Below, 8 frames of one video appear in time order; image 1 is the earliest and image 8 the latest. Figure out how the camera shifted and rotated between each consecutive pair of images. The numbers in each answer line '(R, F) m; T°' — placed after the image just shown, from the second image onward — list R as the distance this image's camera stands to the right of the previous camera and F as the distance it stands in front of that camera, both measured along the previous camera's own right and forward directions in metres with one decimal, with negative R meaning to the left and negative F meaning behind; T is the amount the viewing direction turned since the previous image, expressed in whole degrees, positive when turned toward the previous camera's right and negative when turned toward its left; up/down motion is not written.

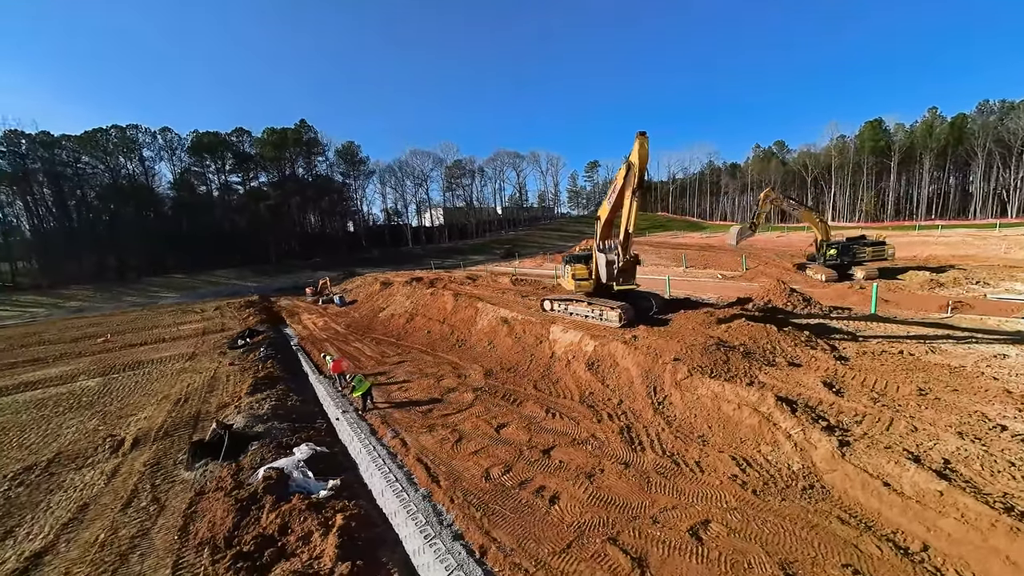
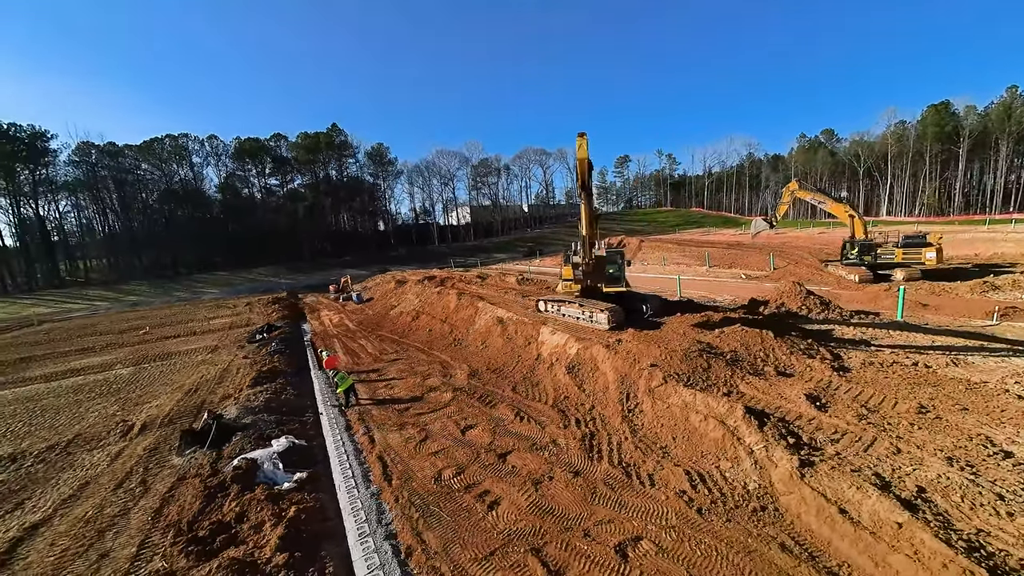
(+1.4, +0.1) m; -5°
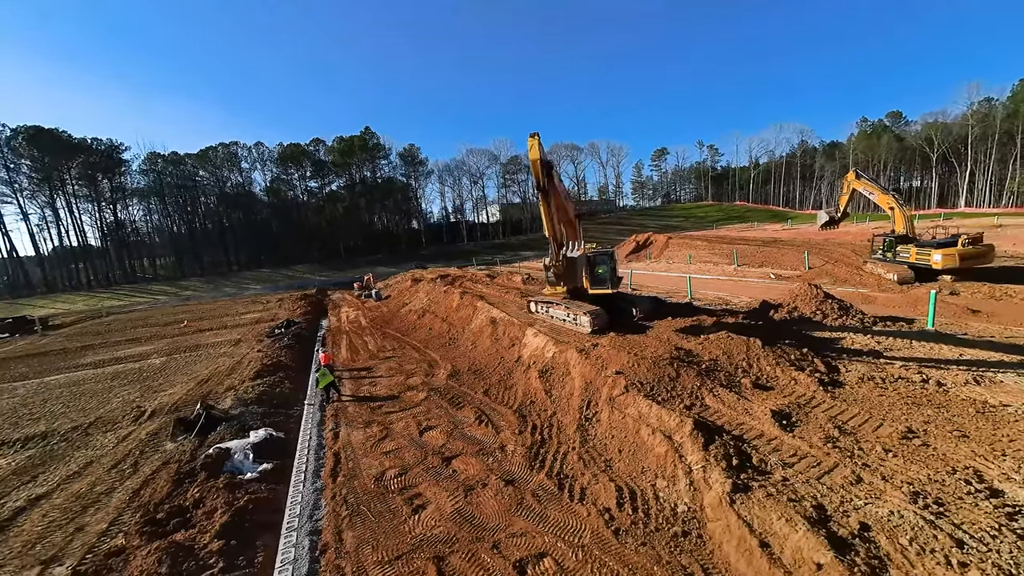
(+1.7, +0.2) m; -6°
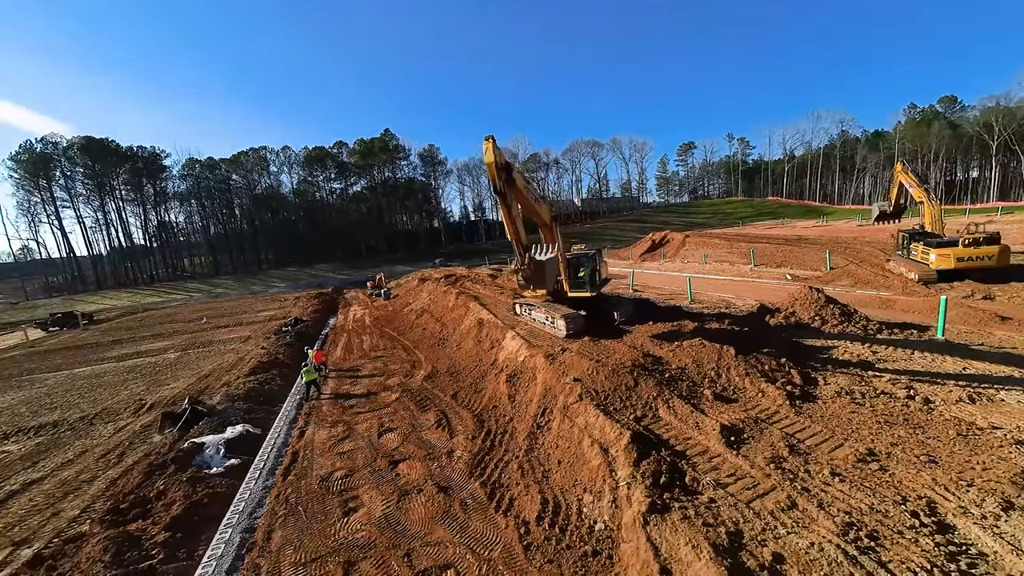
(+1.5, +0.1) m; -4°
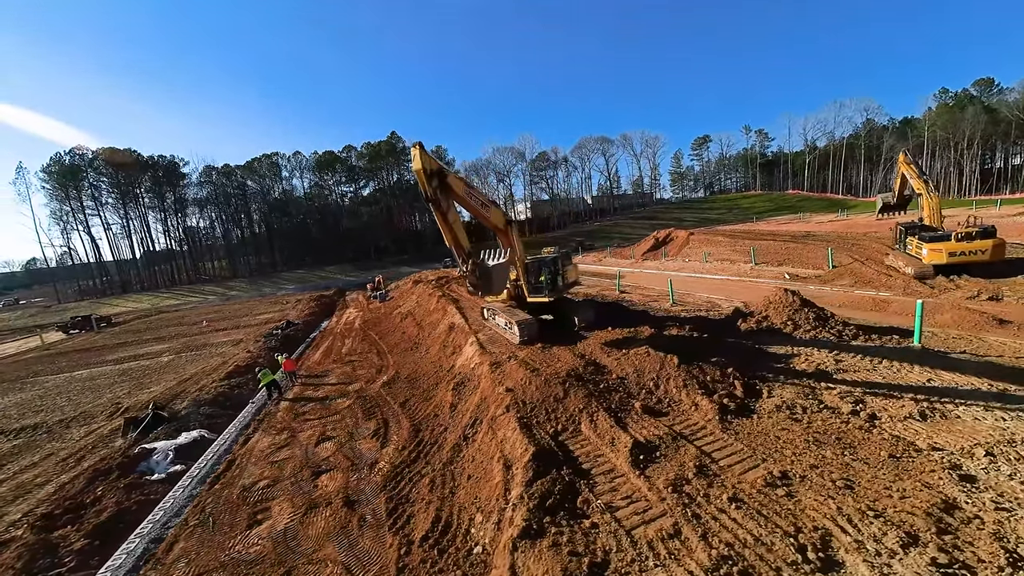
(+1.9, +0.2) m; -3°
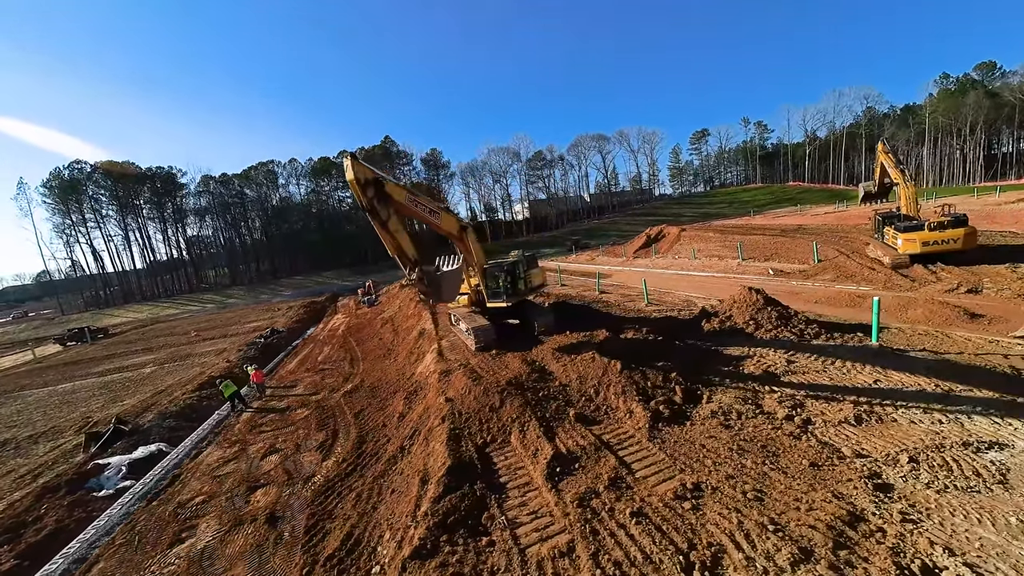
(+1.4, +0.1) m; -1°
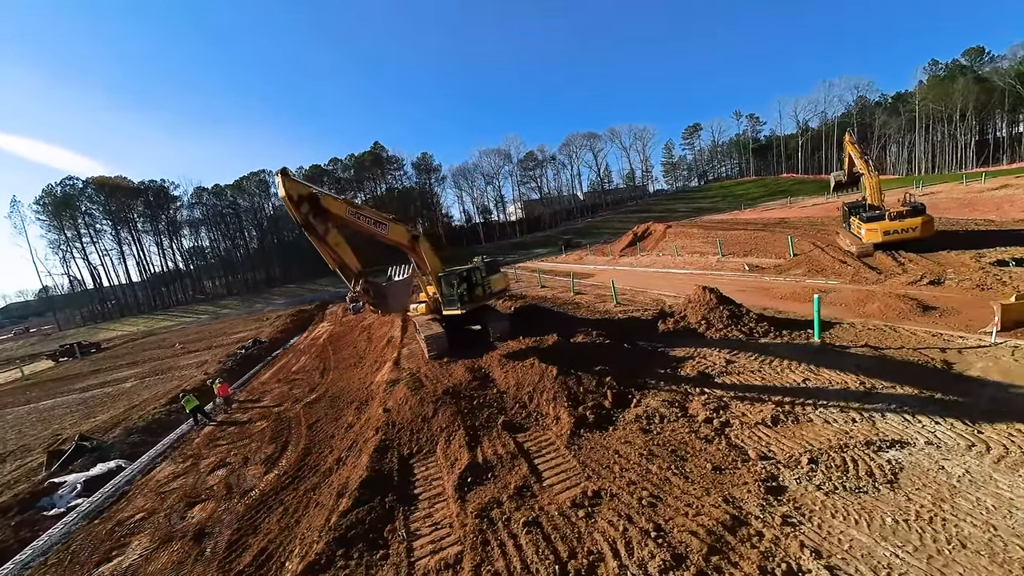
(+1.5, -0.1) m; 0°
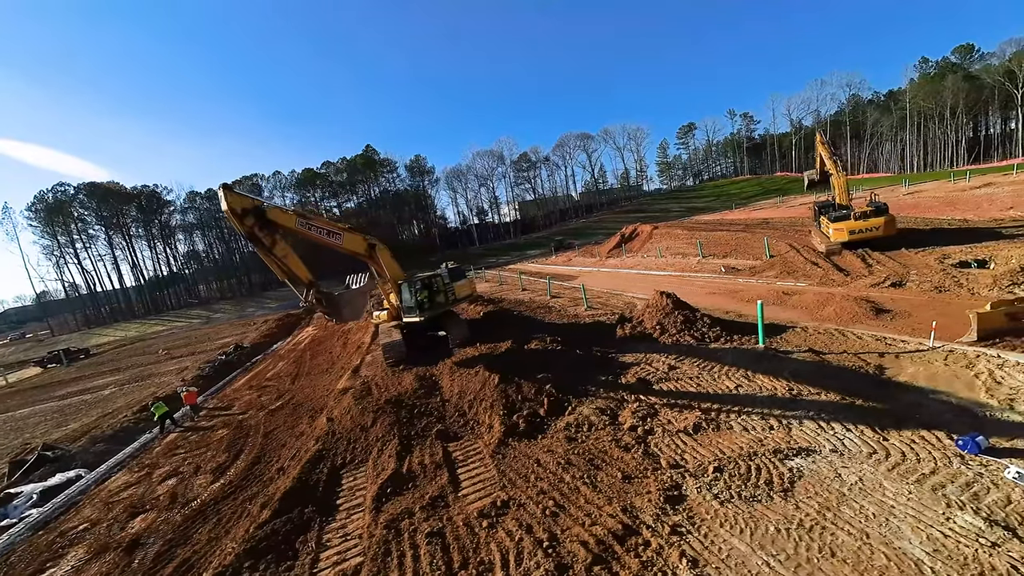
(+1.3, -0.1) m; 0°
